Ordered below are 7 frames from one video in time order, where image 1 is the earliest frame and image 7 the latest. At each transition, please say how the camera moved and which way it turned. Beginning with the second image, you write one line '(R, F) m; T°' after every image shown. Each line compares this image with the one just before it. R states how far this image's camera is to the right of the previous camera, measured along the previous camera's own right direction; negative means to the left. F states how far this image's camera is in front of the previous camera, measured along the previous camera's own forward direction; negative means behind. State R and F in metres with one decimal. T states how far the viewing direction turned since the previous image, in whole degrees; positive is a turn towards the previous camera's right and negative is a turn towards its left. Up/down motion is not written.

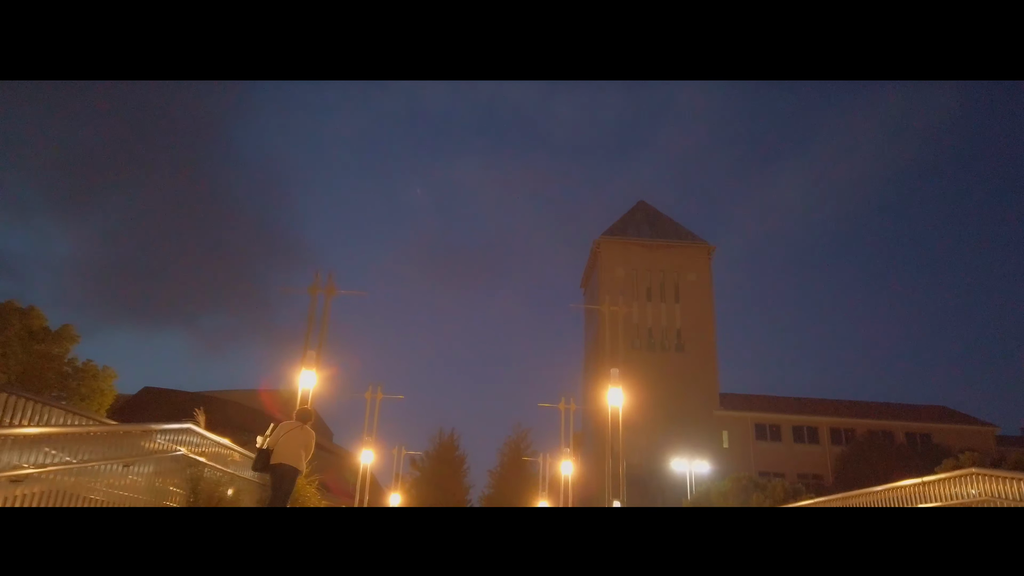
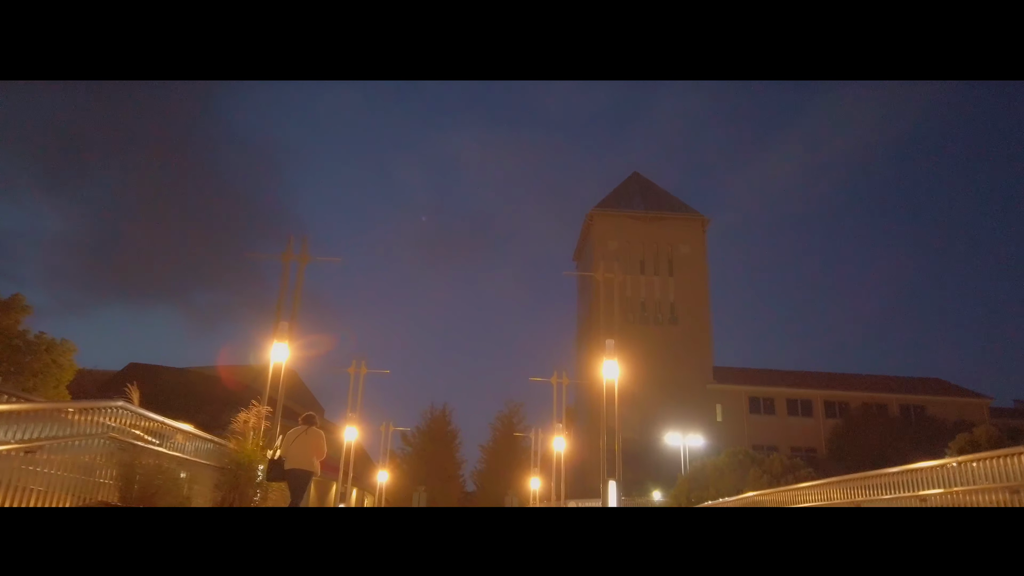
(+0.1, +0.8) m; +1°
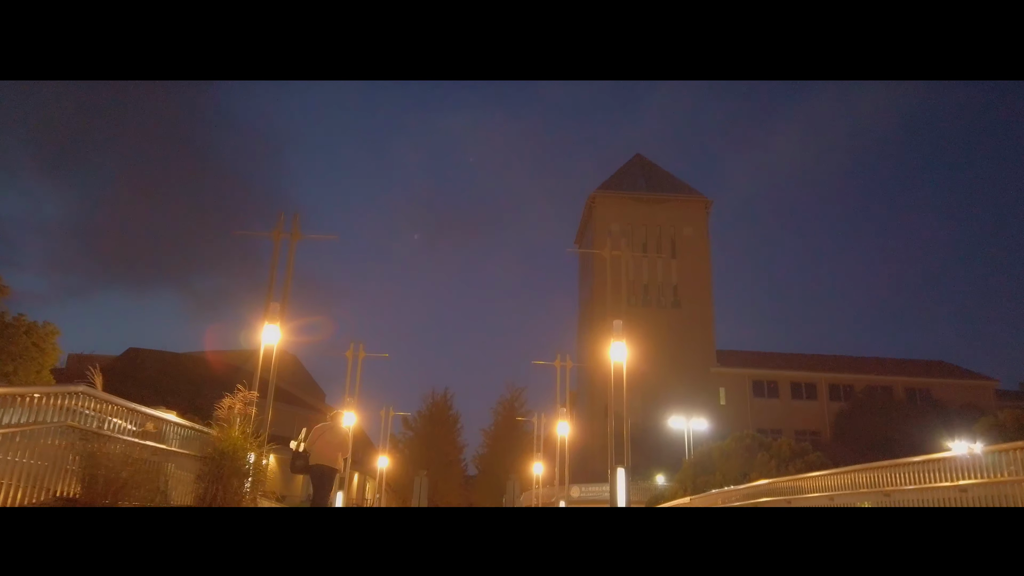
(0.0, +0.5) m; 0°
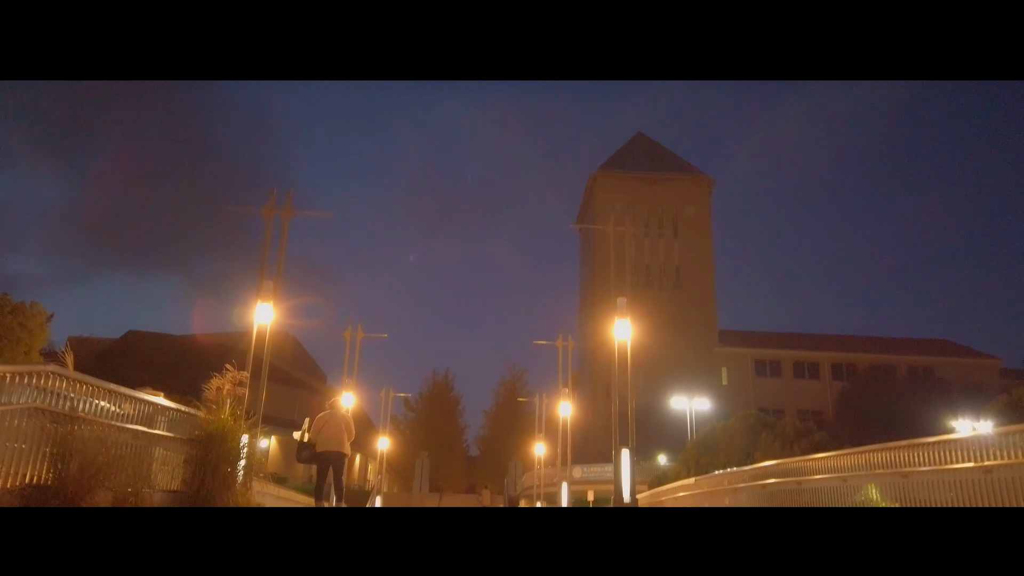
(0.0, +0.3) m; 0°
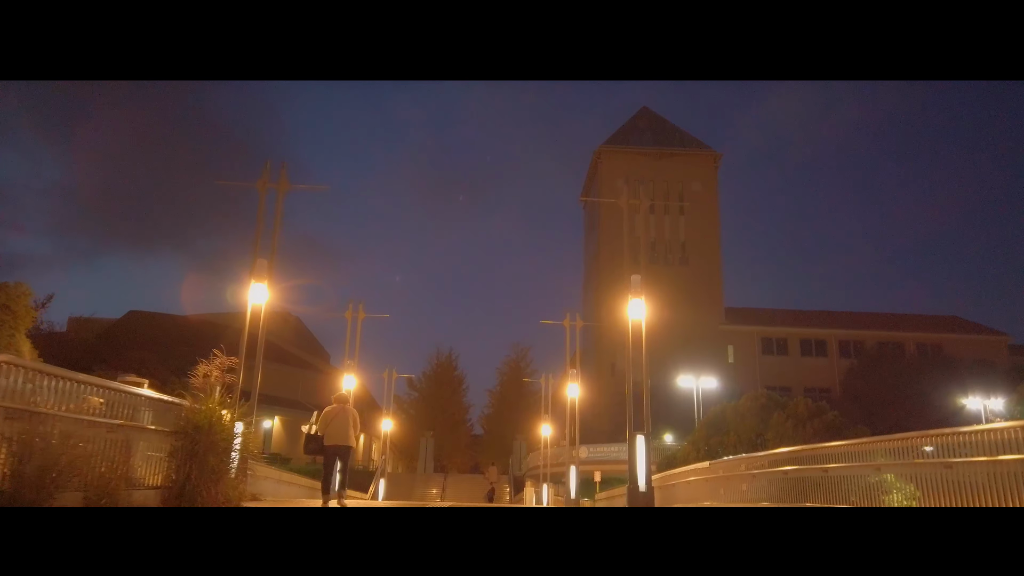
(-0.1, +0.5) m; 0°
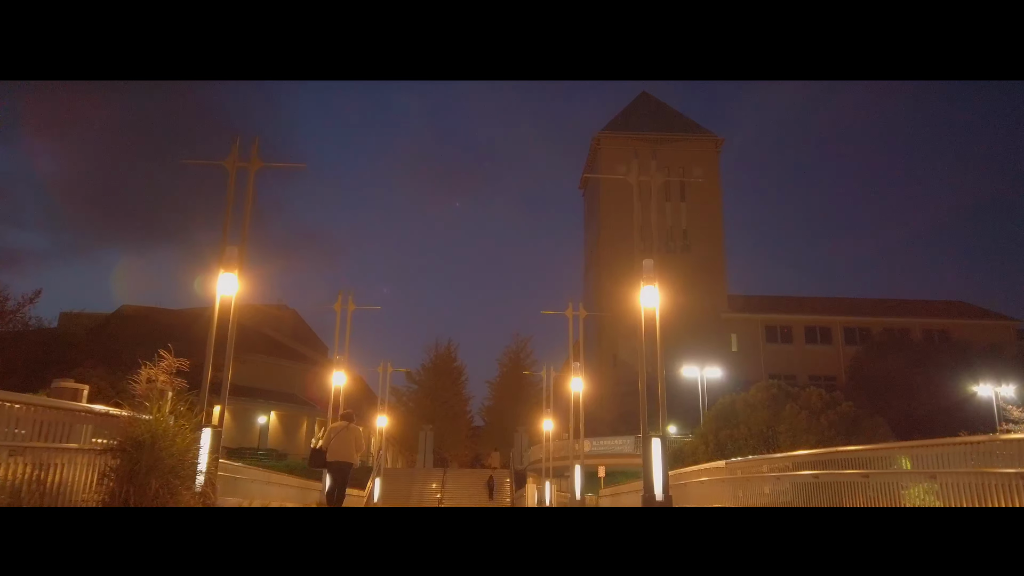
(0.0, +0.9) m; 0°
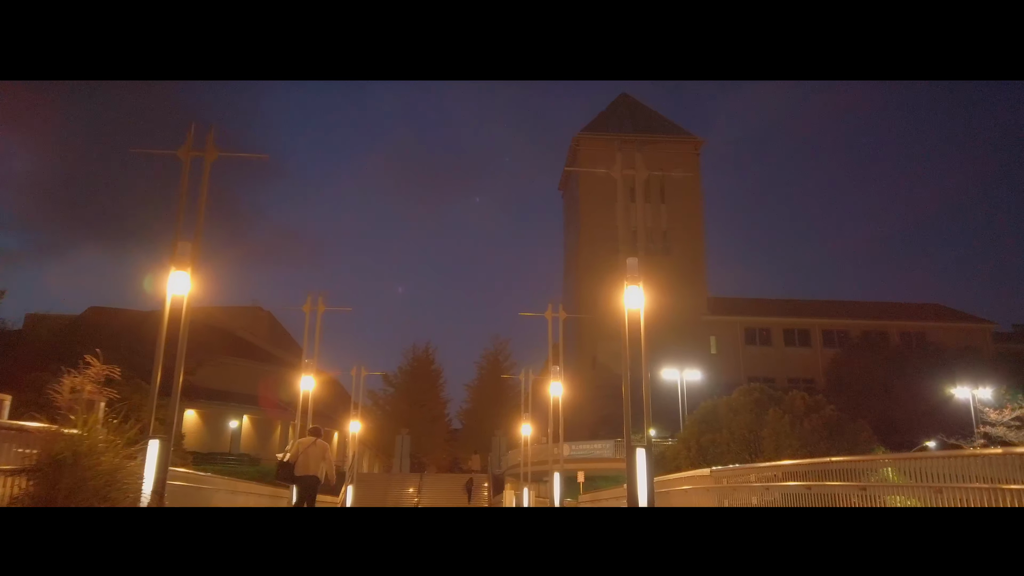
(0.0, +0.5) m; +1°
